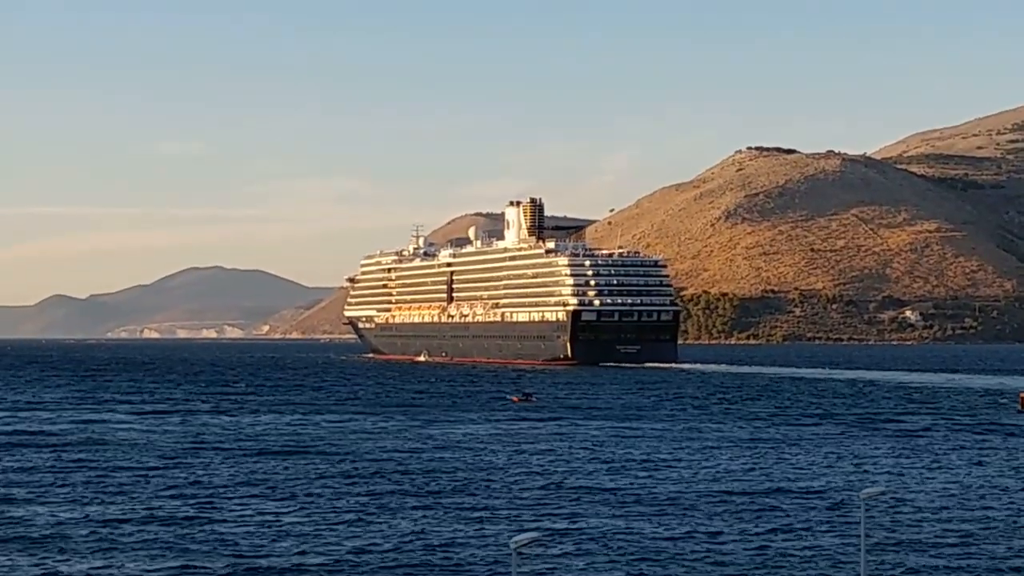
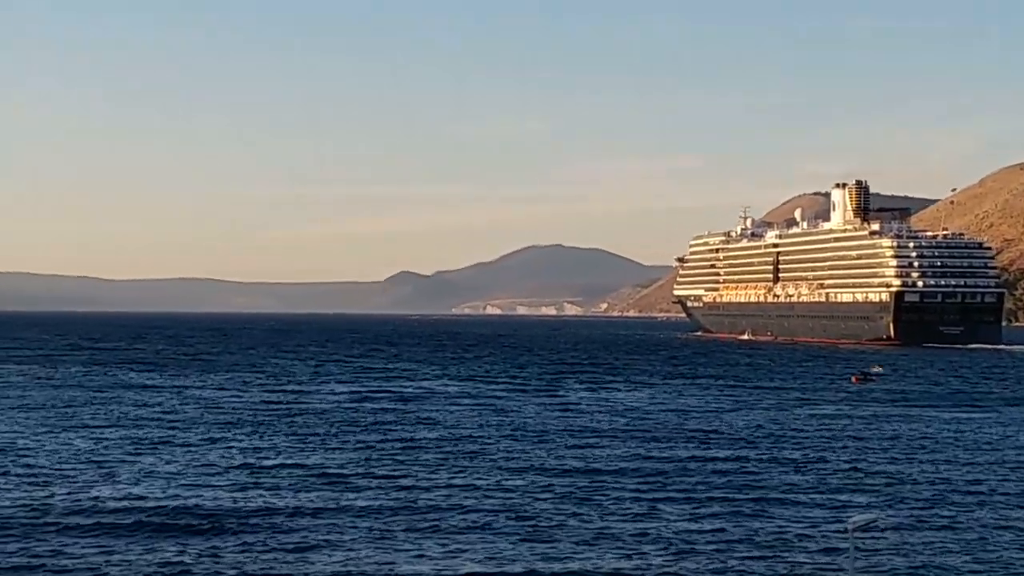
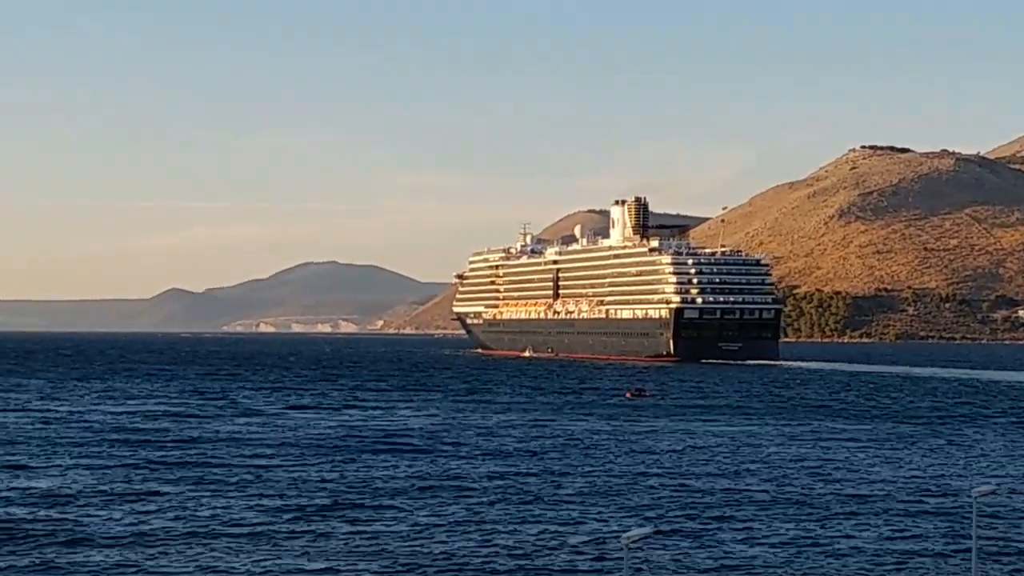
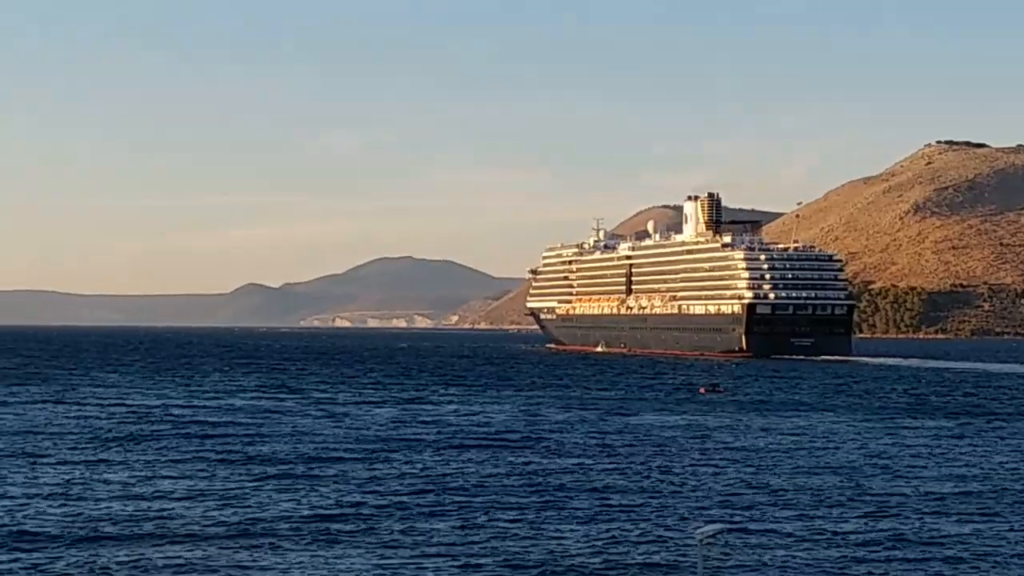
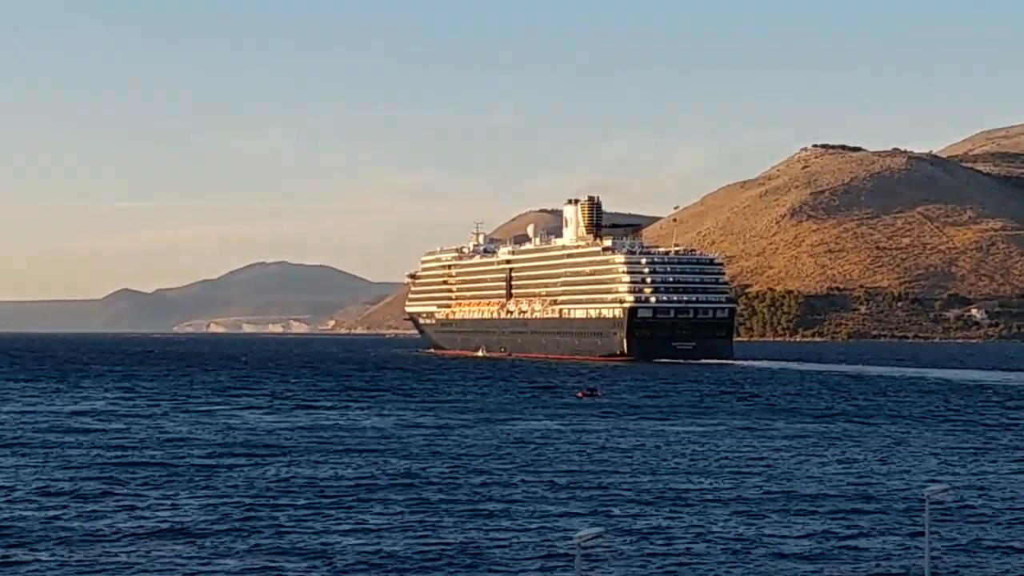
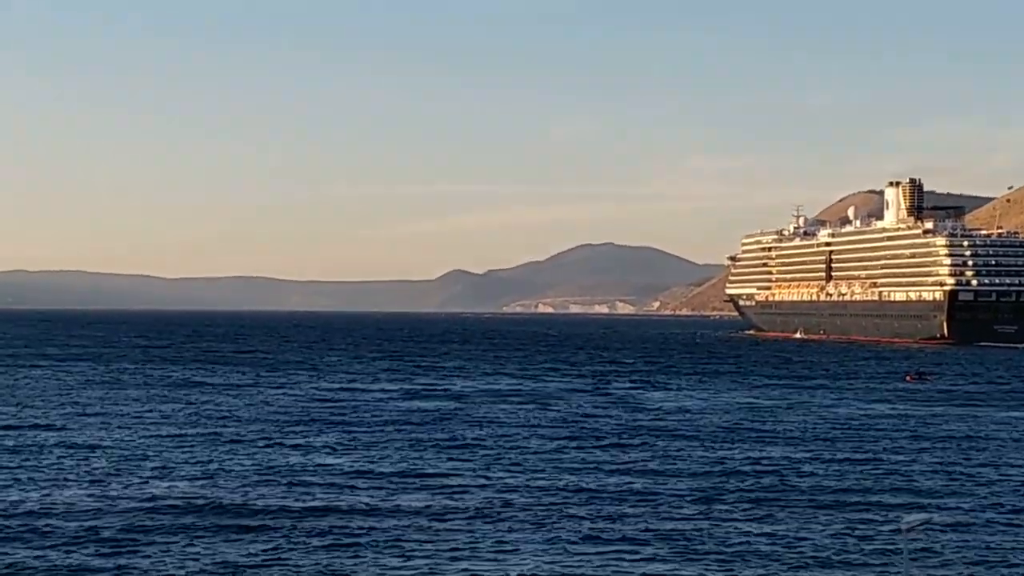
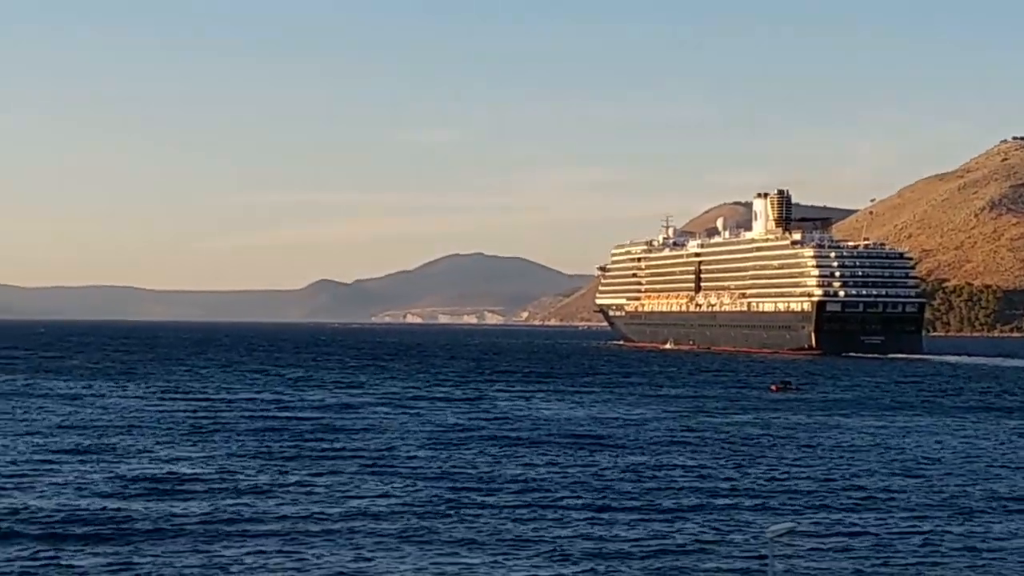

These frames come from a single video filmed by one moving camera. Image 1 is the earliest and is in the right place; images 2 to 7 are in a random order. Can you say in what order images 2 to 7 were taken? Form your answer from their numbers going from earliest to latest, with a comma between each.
5, 3, 4, 7, 2, 6
